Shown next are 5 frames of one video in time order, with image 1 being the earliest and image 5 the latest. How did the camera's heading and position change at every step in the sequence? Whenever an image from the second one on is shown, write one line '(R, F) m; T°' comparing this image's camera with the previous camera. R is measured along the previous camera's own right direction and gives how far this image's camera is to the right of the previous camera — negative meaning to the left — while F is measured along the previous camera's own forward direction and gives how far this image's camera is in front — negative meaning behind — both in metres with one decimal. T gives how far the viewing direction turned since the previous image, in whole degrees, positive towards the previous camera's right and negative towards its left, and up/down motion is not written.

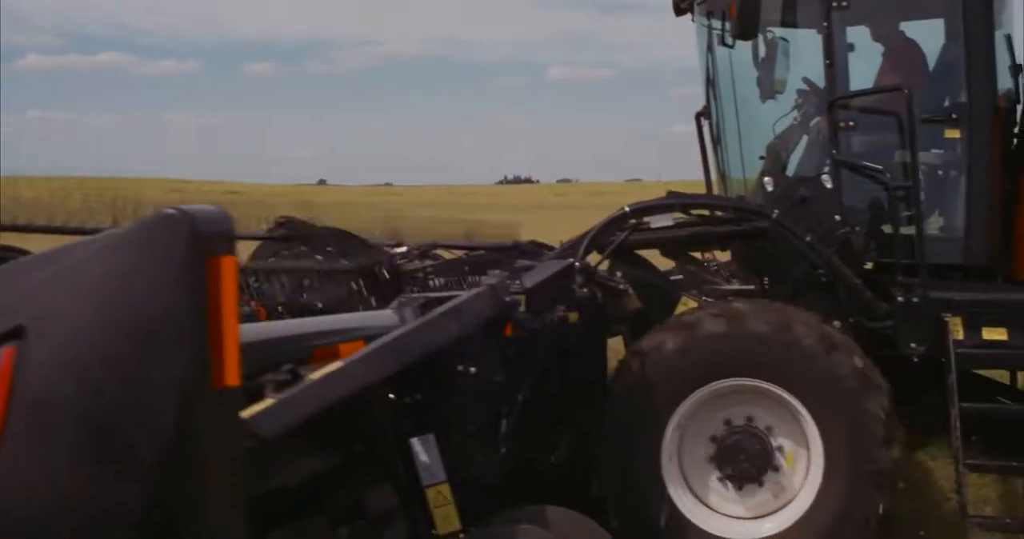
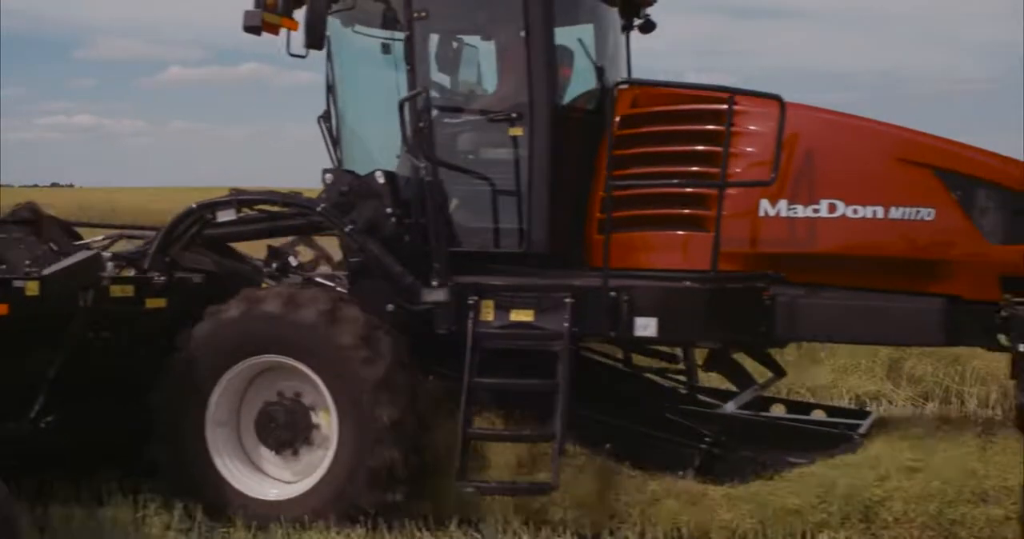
(+2.2, -0.4) m; -4°
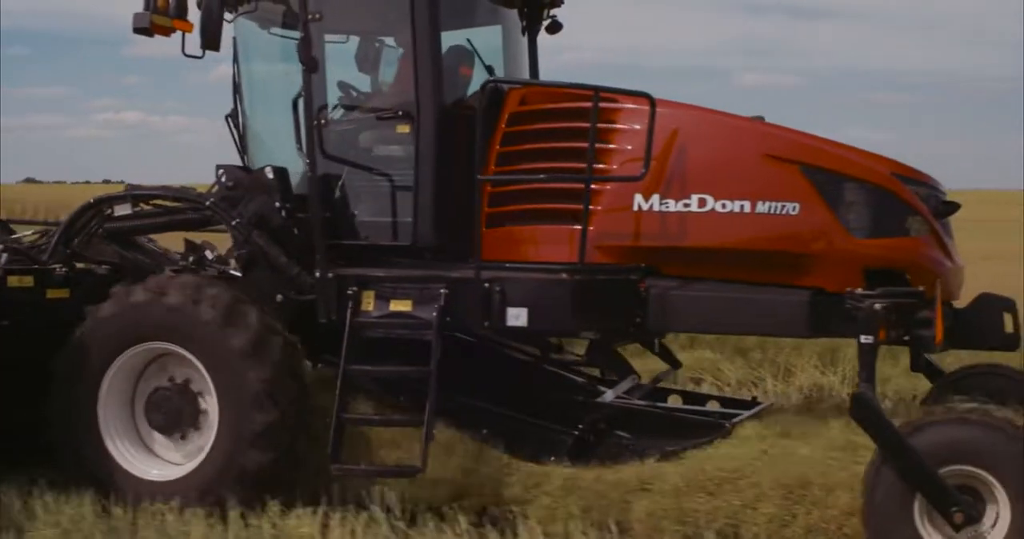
(+0.6, -0.2) m; -1°
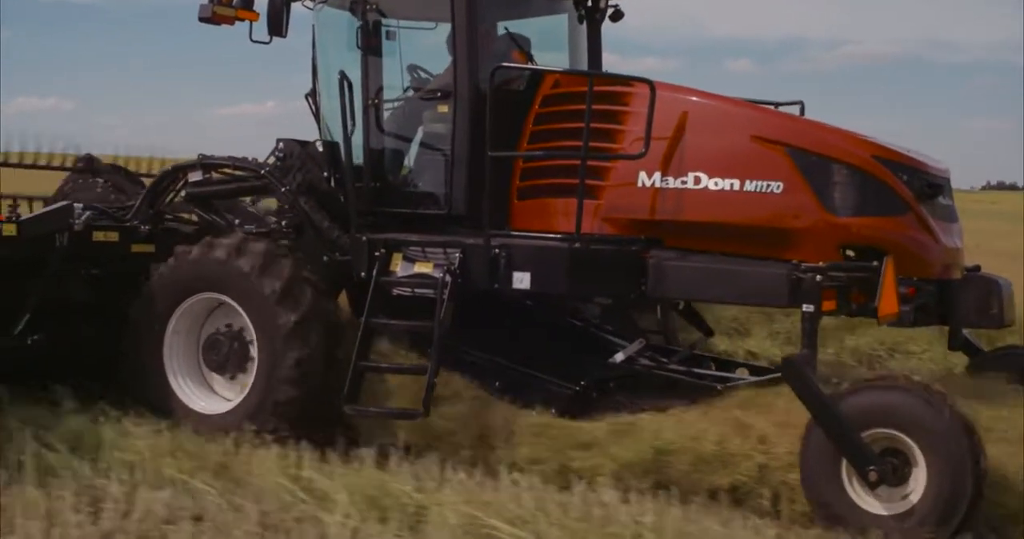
(+0.9, -0.4) m; -10°
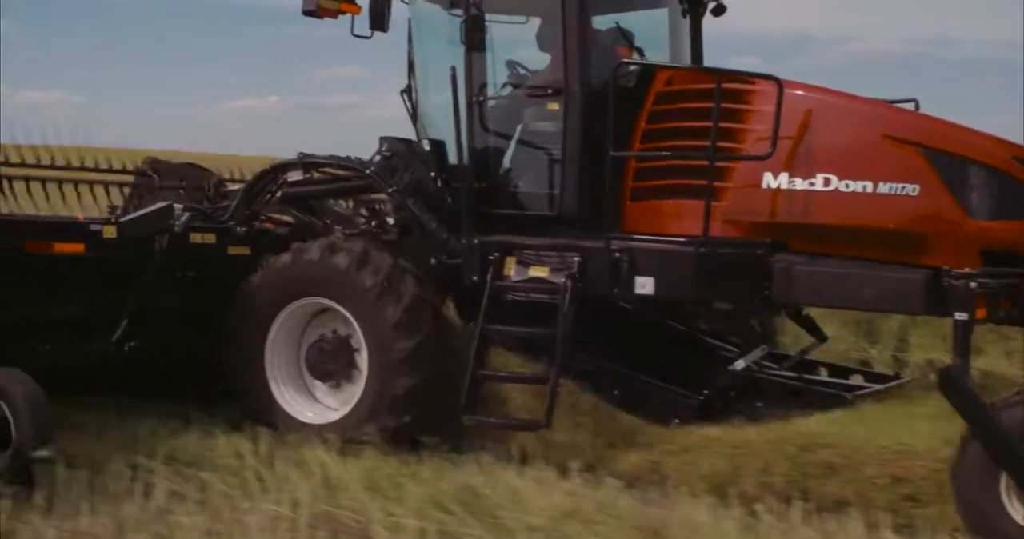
(-0.4, +0.1) m; -1°
